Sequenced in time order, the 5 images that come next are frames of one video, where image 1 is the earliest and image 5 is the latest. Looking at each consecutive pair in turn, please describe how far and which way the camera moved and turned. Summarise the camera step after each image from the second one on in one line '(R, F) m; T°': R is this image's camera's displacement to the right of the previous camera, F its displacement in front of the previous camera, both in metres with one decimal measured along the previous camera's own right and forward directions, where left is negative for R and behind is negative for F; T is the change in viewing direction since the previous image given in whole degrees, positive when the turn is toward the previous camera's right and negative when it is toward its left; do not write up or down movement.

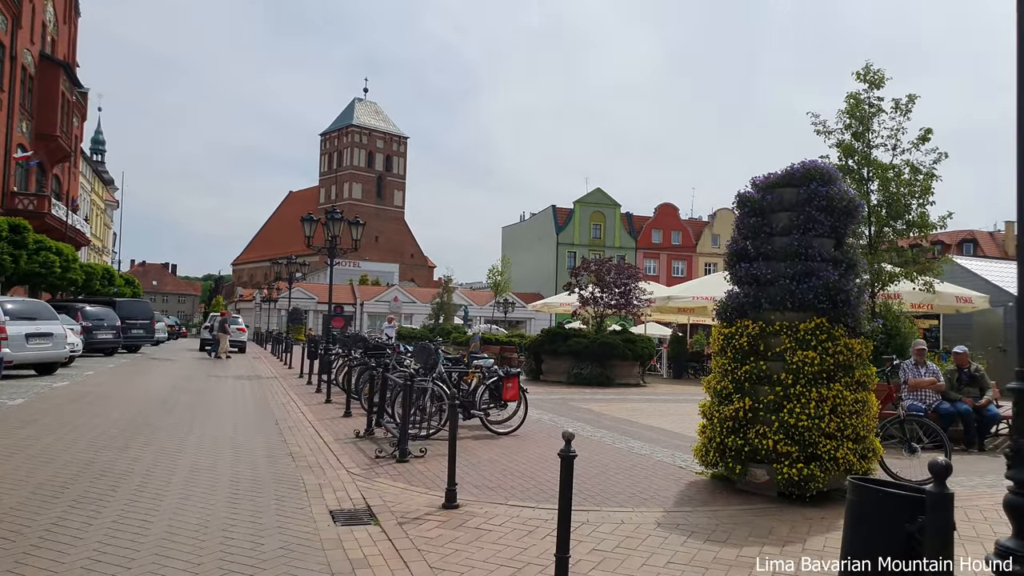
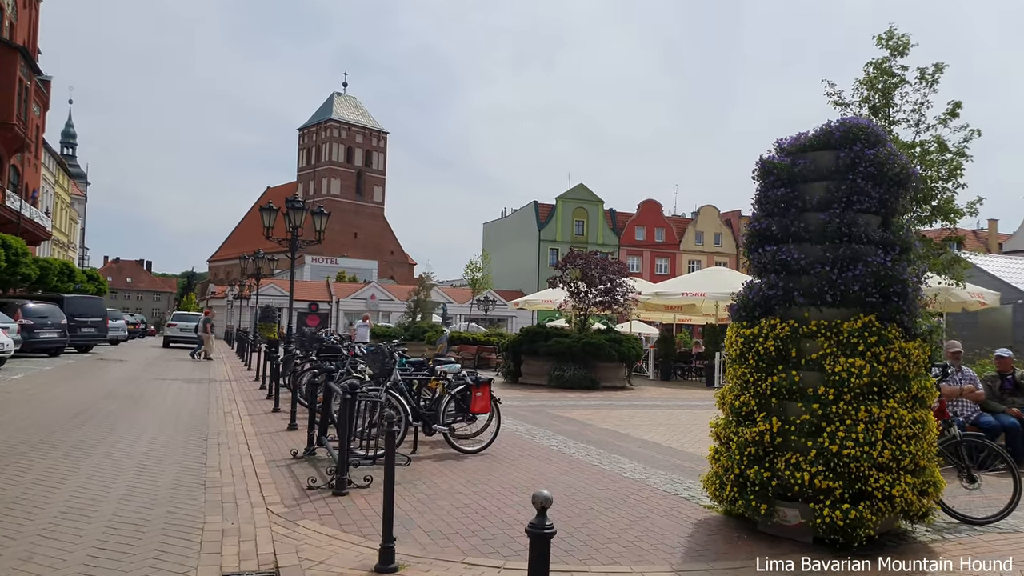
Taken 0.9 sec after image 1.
(+0.1, +1.6) m; +1°
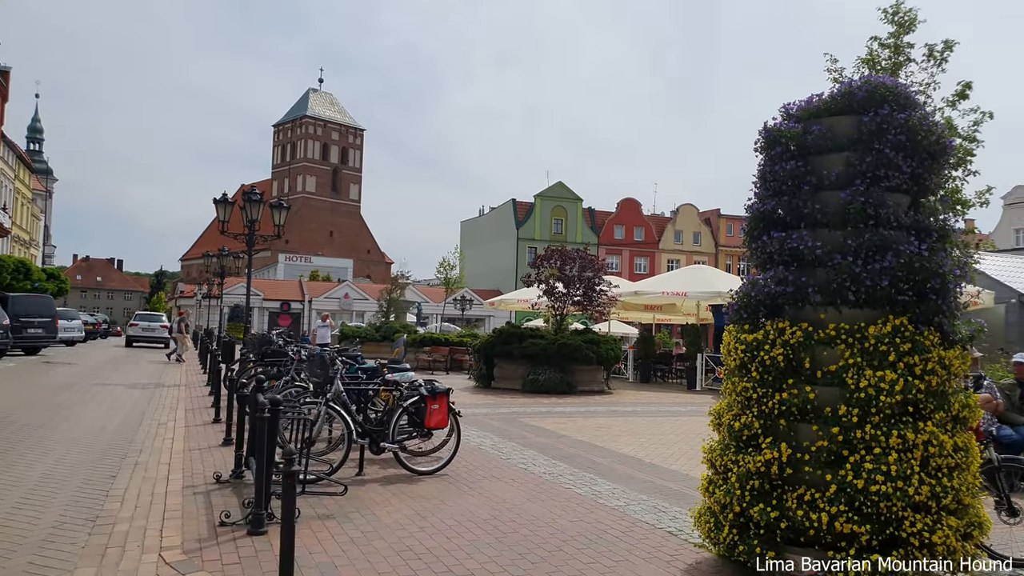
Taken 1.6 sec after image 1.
(+0.2, +1.1) m; +2°
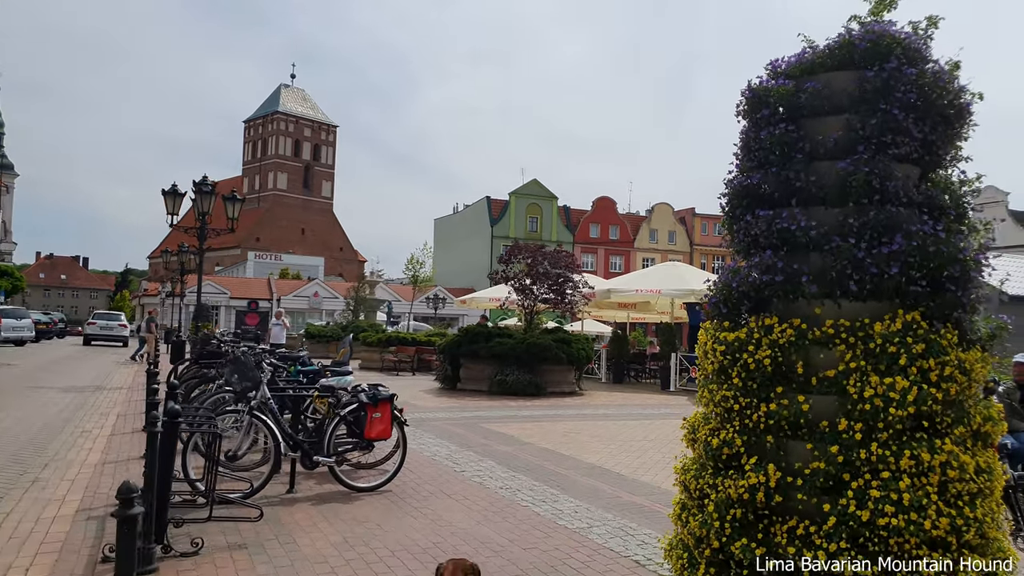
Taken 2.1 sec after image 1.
(+0.2, +0.8) m; +2°
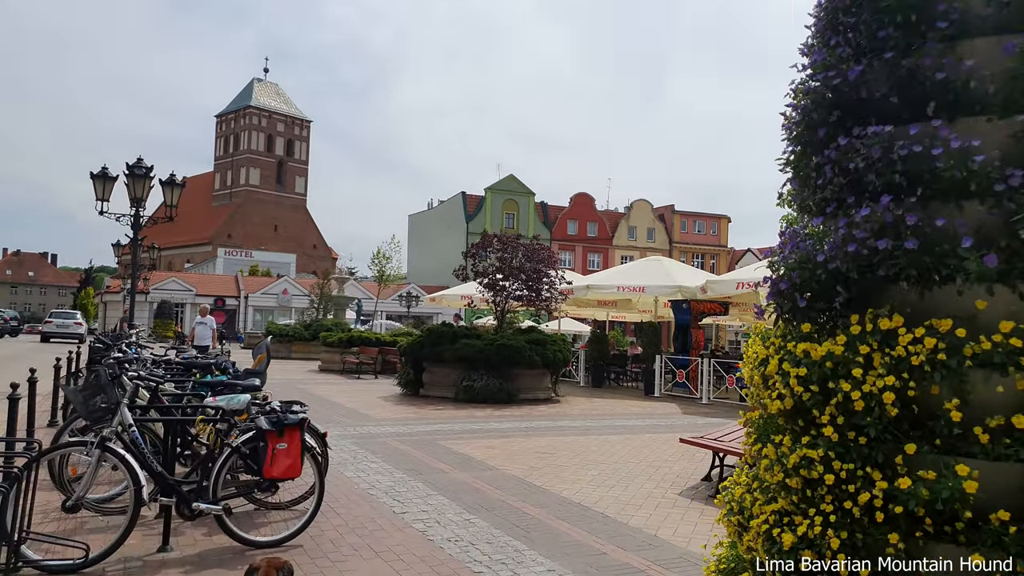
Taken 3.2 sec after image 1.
(+0.2, +1.7) m; +2°
